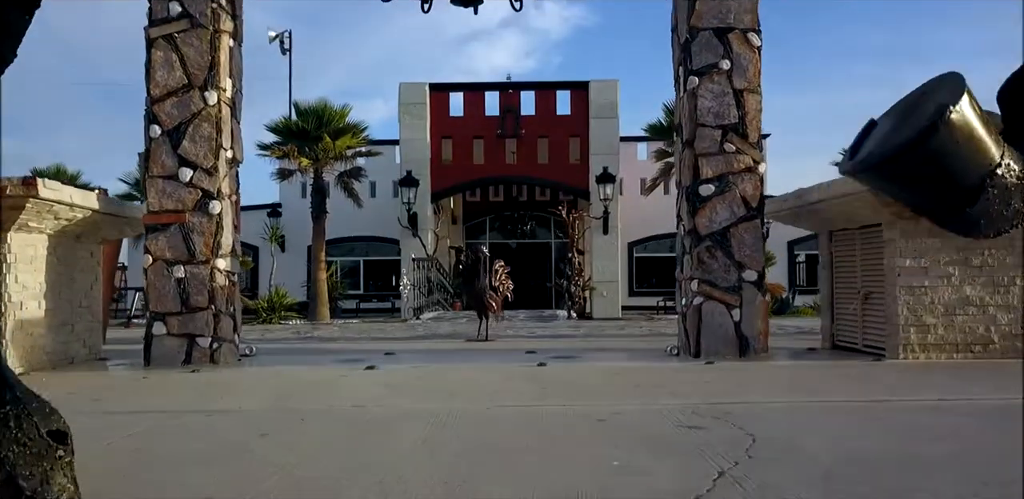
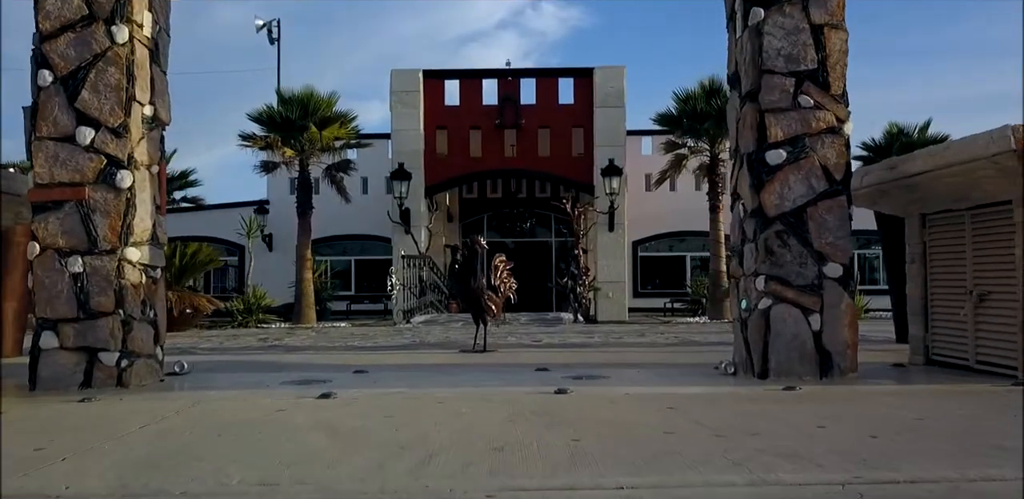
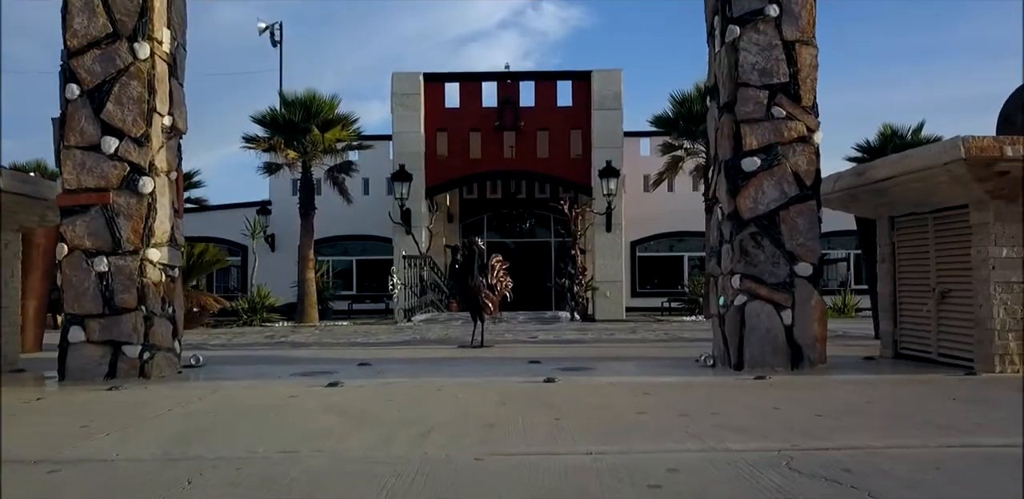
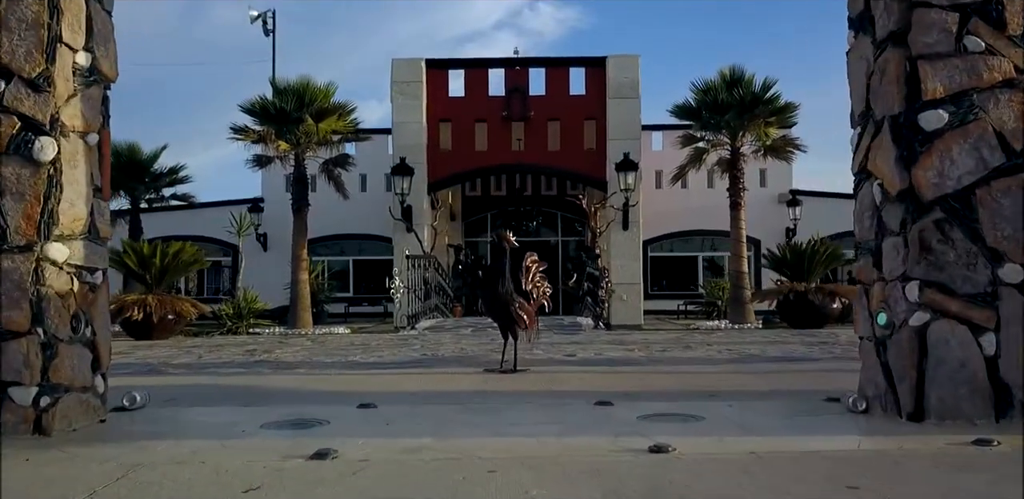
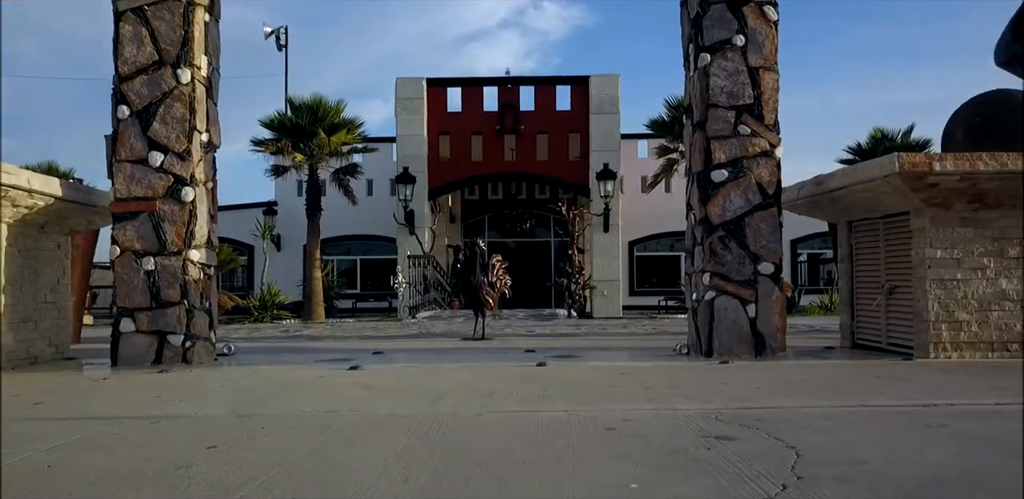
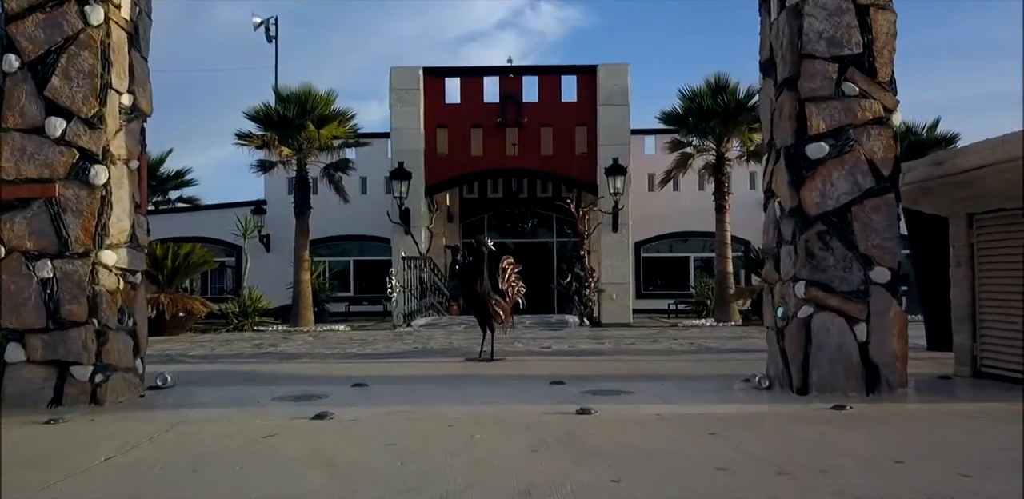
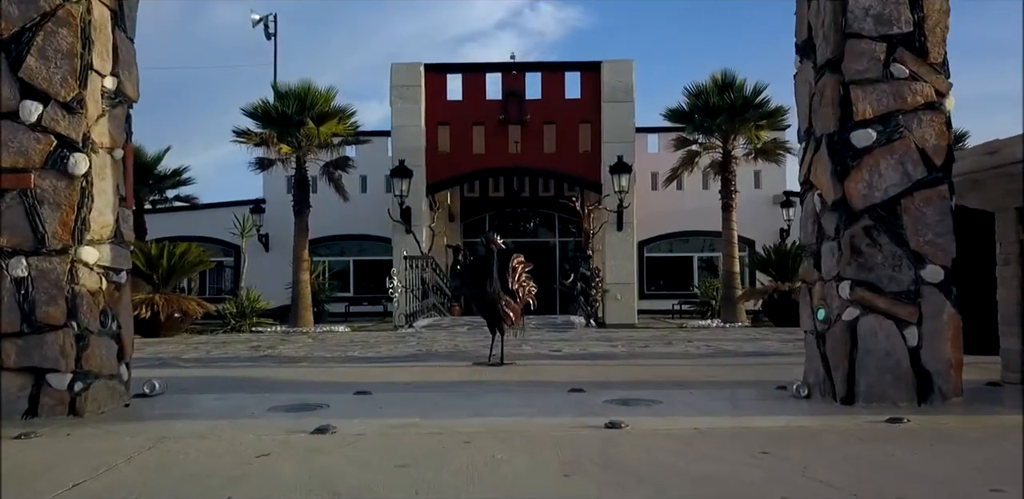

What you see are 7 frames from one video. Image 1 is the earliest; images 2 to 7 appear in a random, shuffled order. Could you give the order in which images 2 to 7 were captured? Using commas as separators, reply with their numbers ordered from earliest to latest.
5, 3, 2, 6, 7, 4
